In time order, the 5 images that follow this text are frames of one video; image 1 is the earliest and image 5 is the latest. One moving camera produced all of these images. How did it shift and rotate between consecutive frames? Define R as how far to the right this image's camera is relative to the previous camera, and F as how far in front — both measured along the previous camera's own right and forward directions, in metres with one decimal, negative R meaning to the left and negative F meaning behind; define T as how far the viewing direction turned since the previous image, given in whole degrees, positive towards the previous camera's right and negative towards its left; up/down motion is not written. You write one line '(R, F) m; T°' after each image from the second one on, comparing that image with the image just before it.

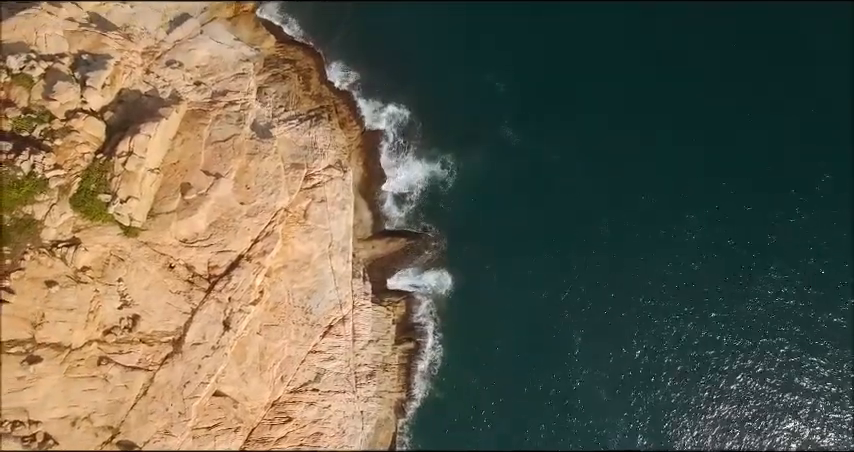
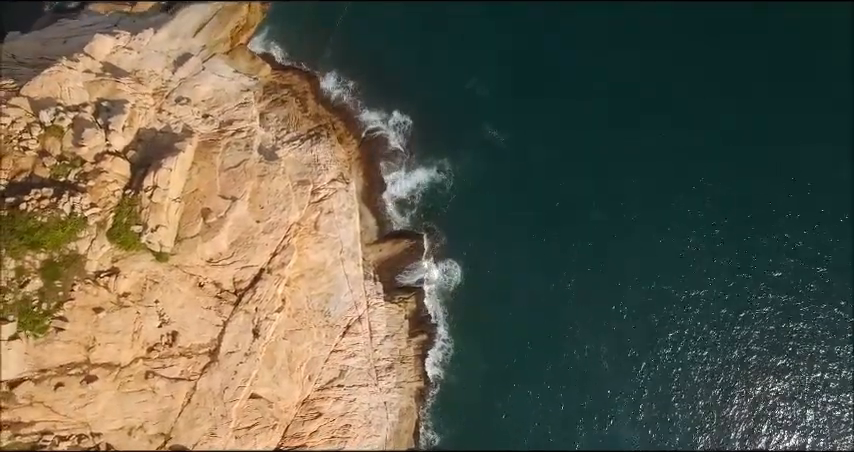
(0.0, -3.1) m; 0°
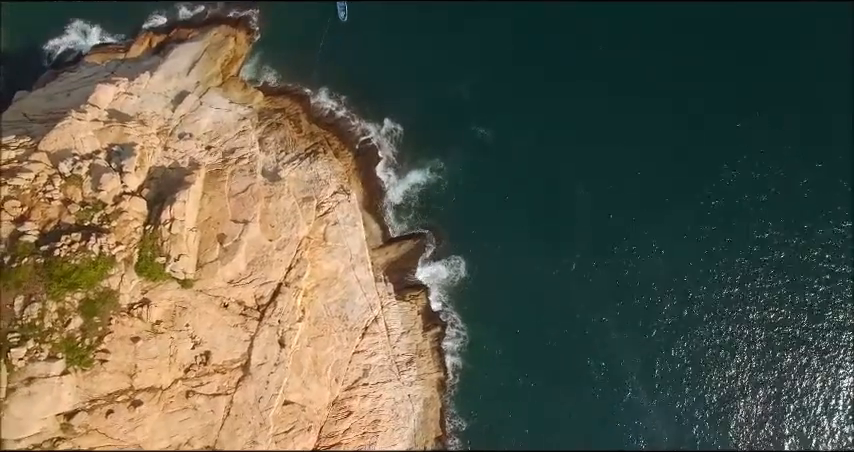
(-0.1, -2.4) m; 0°
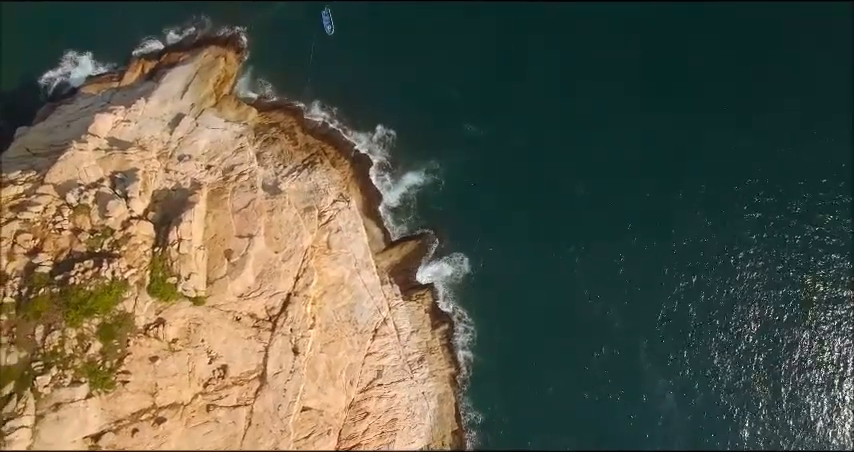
(0.0, -0.9) m; 0°
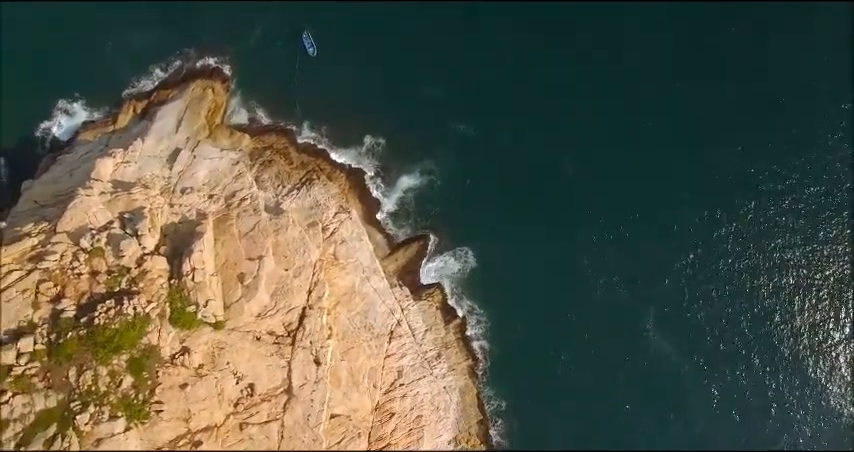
(0.0, -1.3) m; 0°
